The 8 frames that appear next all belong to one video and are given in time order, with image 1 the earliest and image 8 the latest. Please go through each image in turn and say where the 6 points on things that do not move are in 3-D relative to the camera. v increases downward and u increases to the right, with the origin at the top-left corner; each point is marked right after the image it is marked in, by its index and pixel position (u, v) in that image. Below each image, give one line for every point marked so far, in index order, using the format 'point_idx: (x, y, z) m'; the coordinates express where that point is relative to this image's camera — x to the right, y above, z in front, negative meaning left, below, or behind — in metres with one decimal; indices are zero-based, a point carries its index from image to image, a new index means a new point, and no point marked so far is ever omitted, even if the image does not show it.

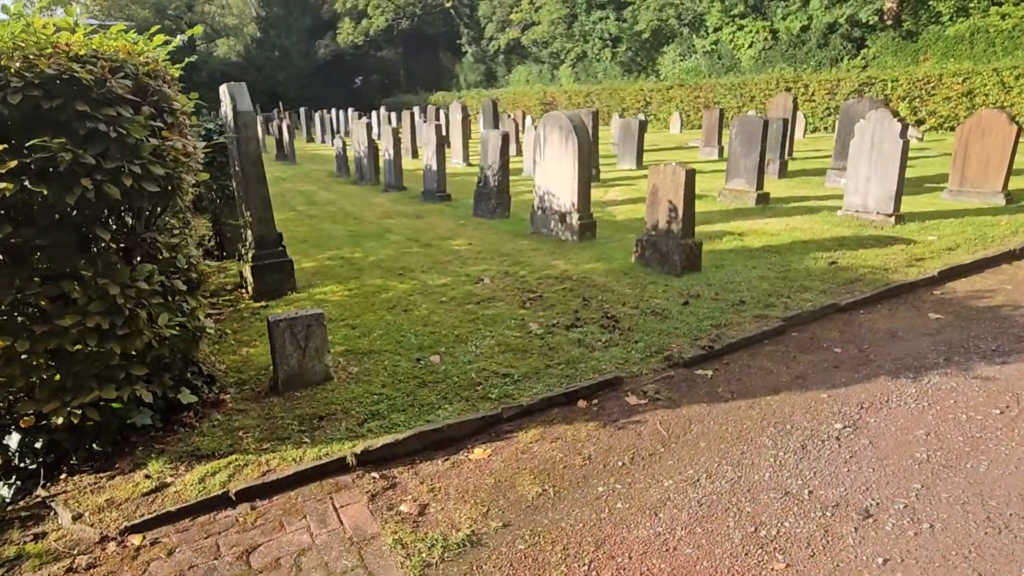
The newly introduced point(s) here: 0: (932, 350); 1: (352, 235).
0: (+3.6, -0.5, +4.7) m
1: (-2.9, +1.0, +9.9) m
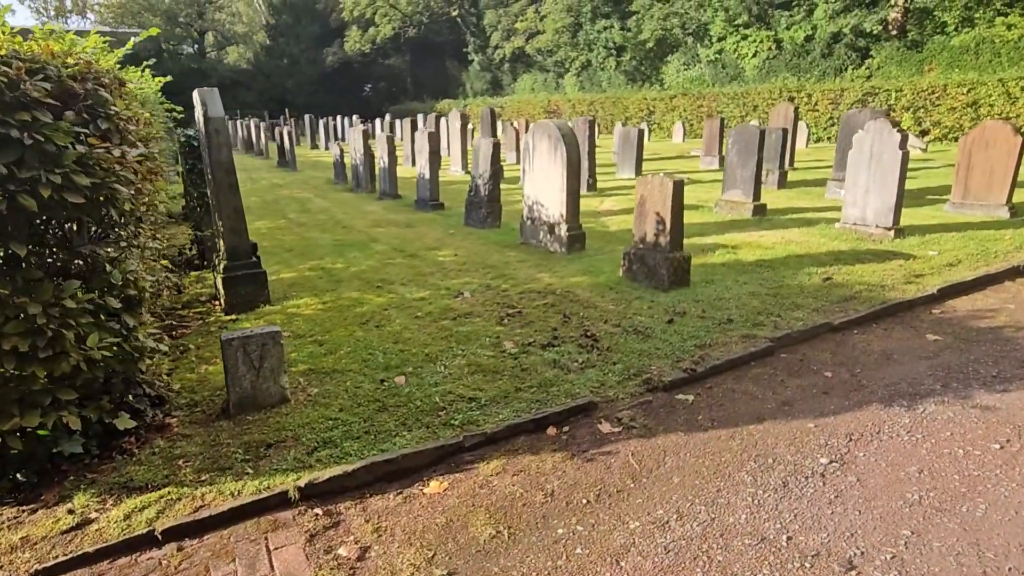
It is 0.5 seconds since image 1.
0: (+3.4, -0.7, +4.5) m
1: (-3.1, +0.8, +9.7) m
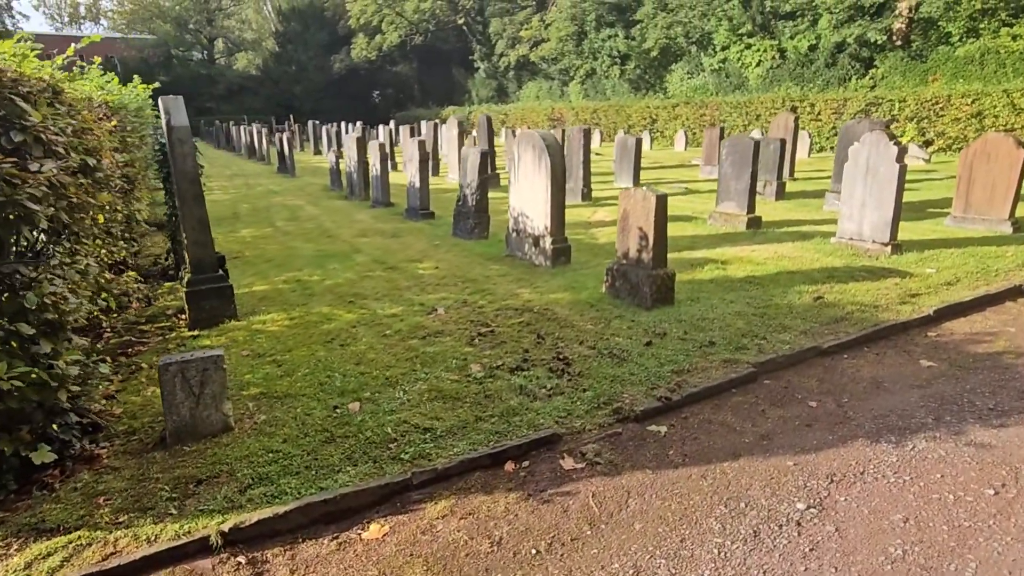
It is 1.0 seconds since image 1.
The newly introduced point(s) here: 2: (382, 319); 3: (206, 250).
0: (+3.1, -0.9, +4.2) m
1: (-3.3, +0.6, +9.5) m
2: (-1.4, -0.3, +5.9) m
3: (-3.3, +0.4, +6.1) m
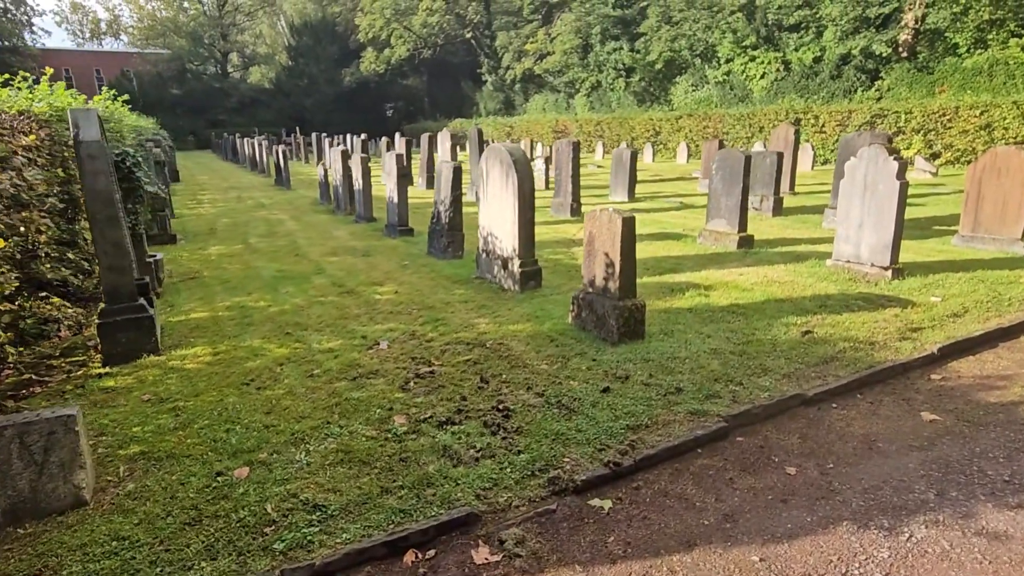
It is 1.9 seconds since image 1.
0: (+2.6, -1.2, +3.5) m
1: (-3.8, +0.2, +8.9) m
2: (-1.9, -0.7, +5.3) m
3: (-3.8, +0.1, +5.5) m
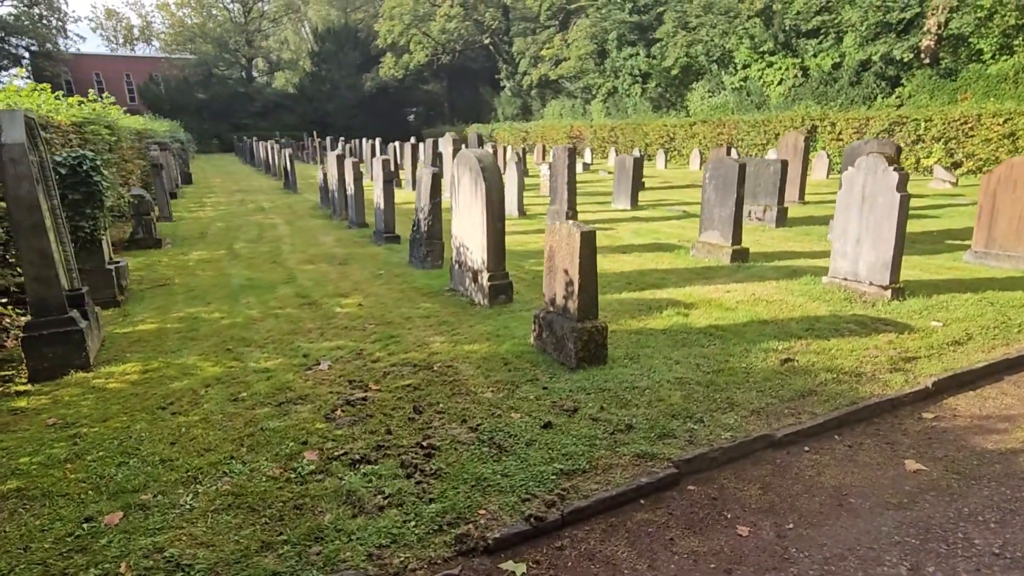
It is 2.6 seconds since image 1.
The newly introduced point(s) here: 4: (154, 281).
0: (+2.0, -1.4, +2.9) m
1: (-4.1, 0.0, +8.6) m
2: (-2.4, -0.8, +4.9) m
3: (-4.3, 0.0, +5.1) m
4: (-6.1, +0.1, +9.4) m
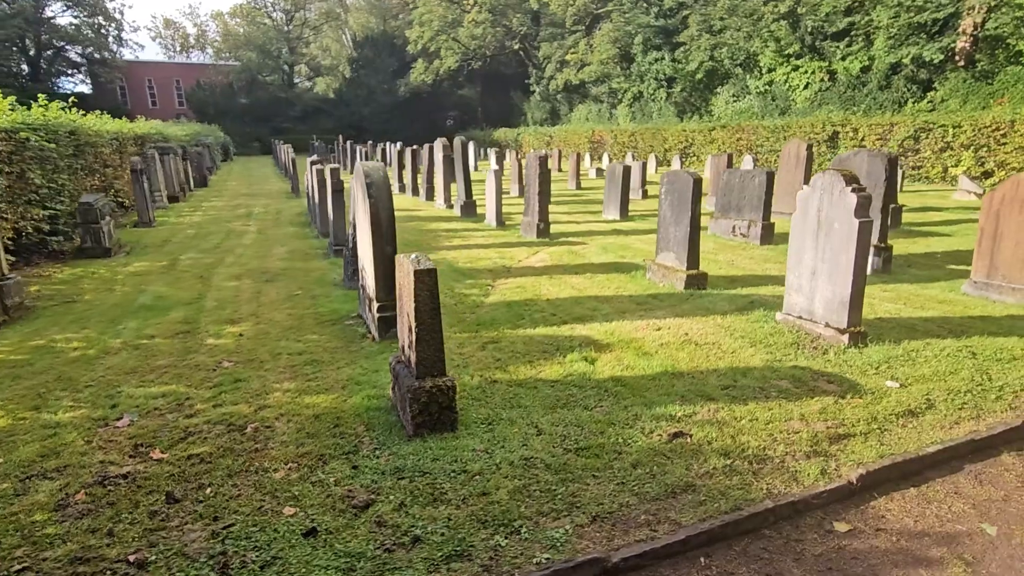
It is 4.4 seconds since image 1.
0: (+0.7, -1.7, +1.9) m
1: (-5.2, -0.2, +7.8) m
2: (-3.6, -1.1, +4.1) m
3: (-5.5, -0.3, +4.4) m
4: (-7.2, -0.2, +8.8) m
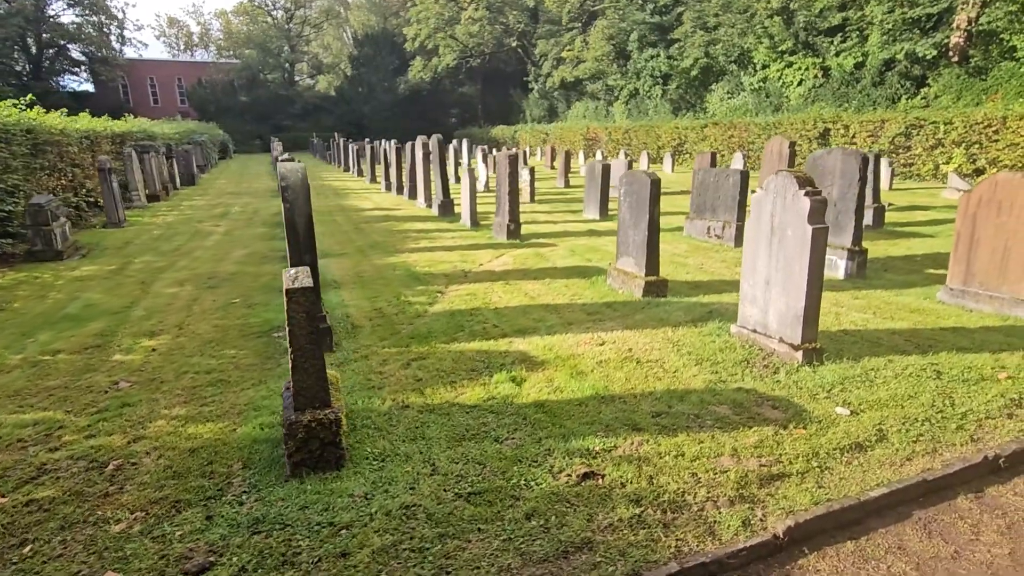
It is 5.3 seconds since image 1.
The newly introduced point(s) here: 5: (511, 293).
0: (0.0, -1.9, +1.4) m
1: (-5.9, -0.4, +7.3) m
2: (-4.3, -1.2, +3.6) m
3: (-6.2, -0.4, +3.9) m
4: (-7.8, -0.3, +8.3) m
5: (0.0, -0.1, +7.7) m
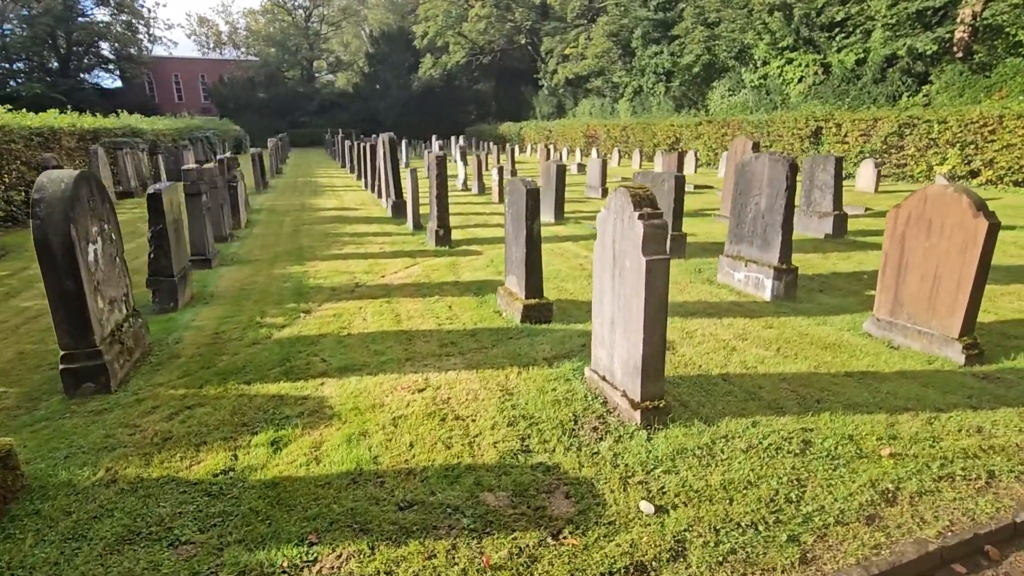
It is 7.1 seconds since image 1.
0: (-1.7, -2.1, +0.5) m
1: (-7.5, -0.6, +6.5) m
2: (-6.0, -1.5, +2.8) m
3: (-7.8, -0.6, +3.1) m
4: (-9.4, -0.4, +7.5) m
5: (-1.6, -0.3, +6.7) m
